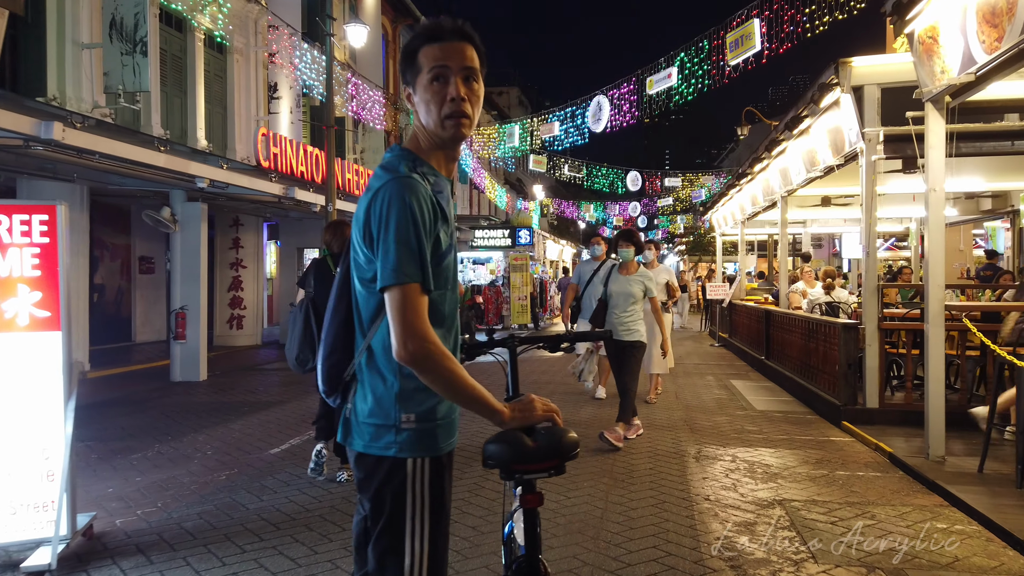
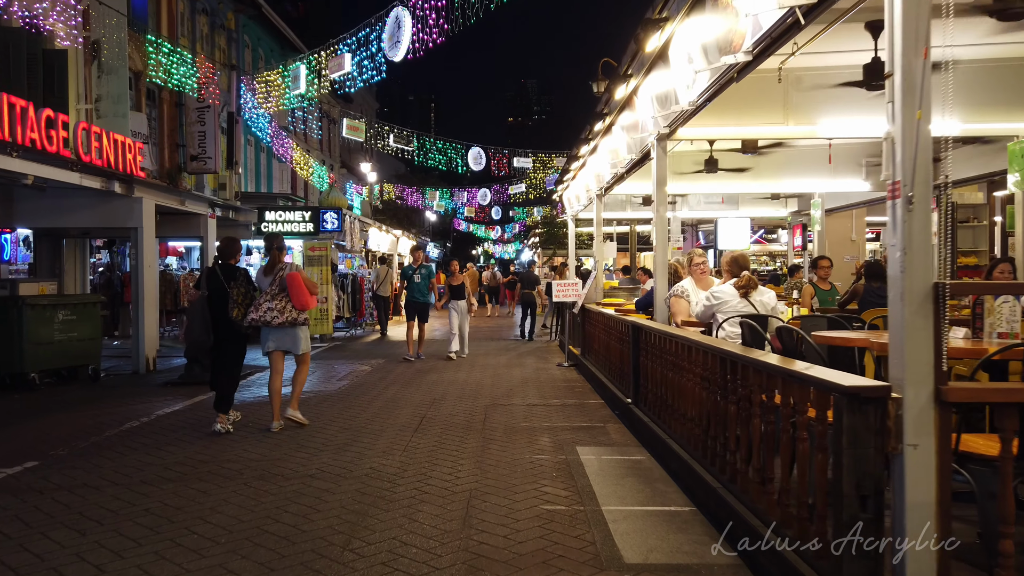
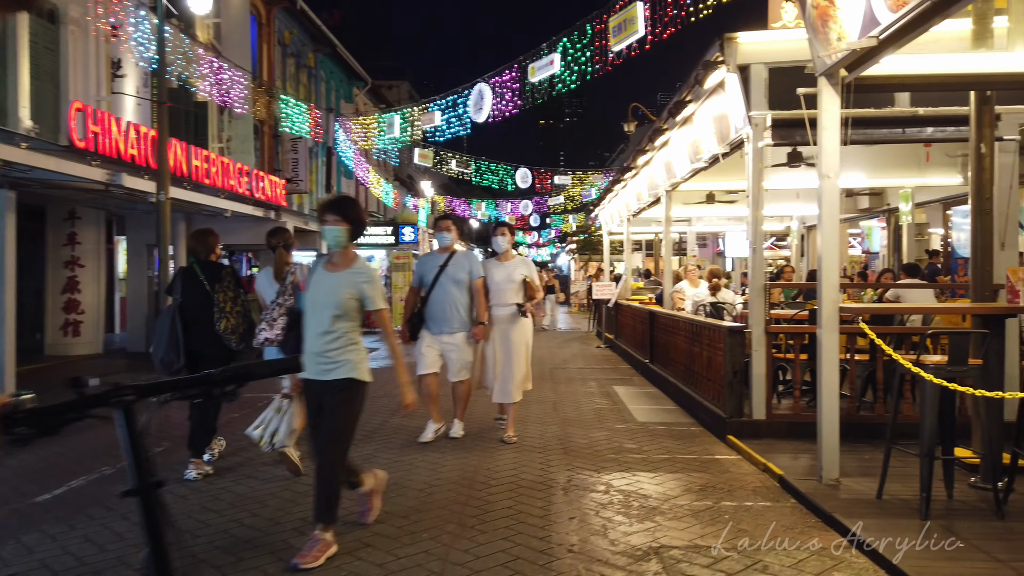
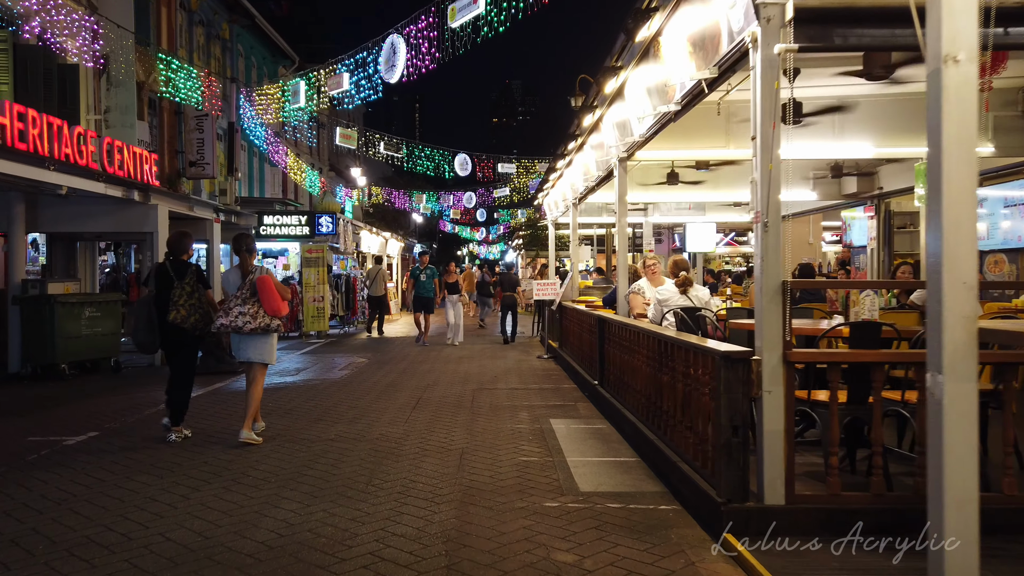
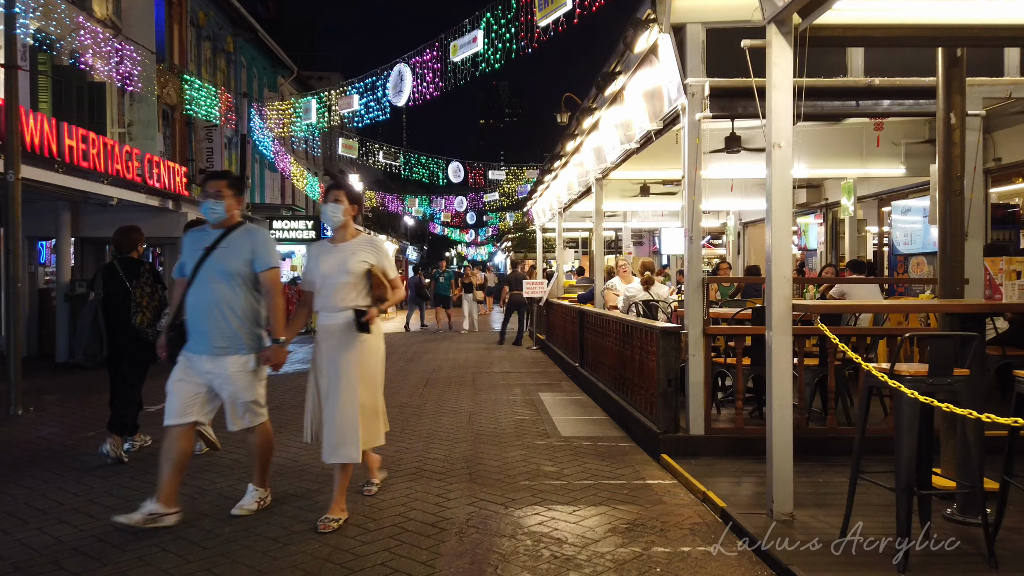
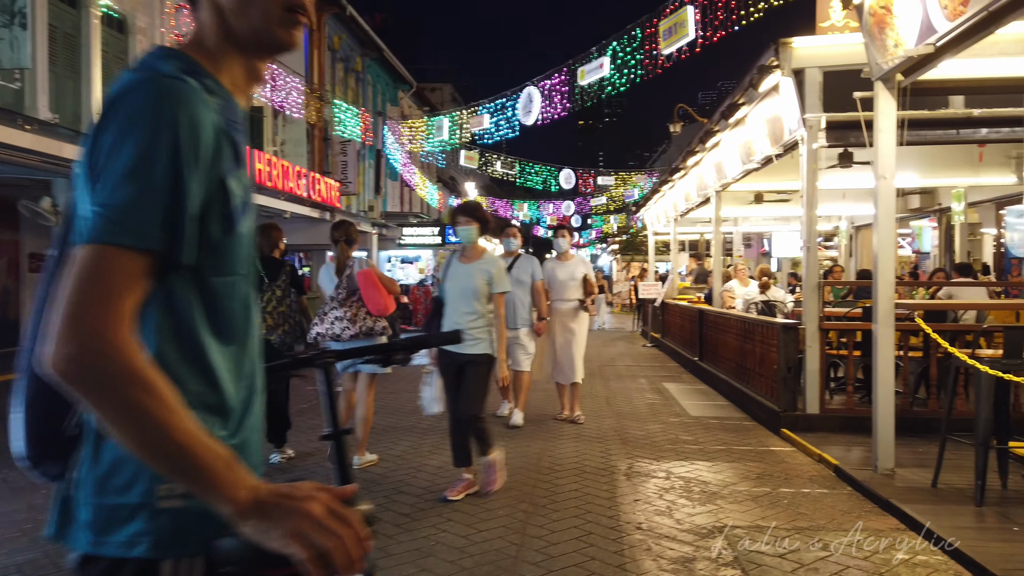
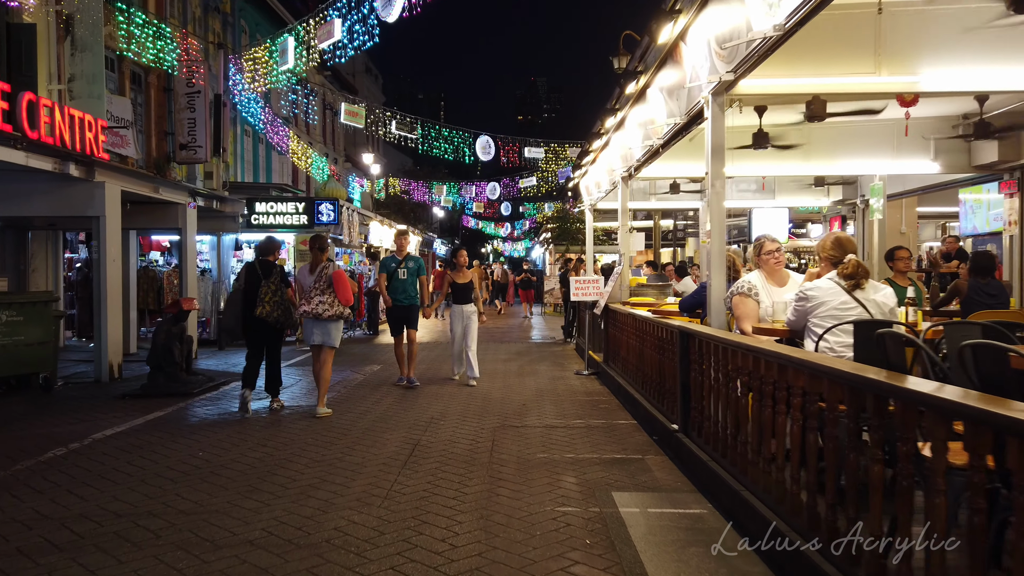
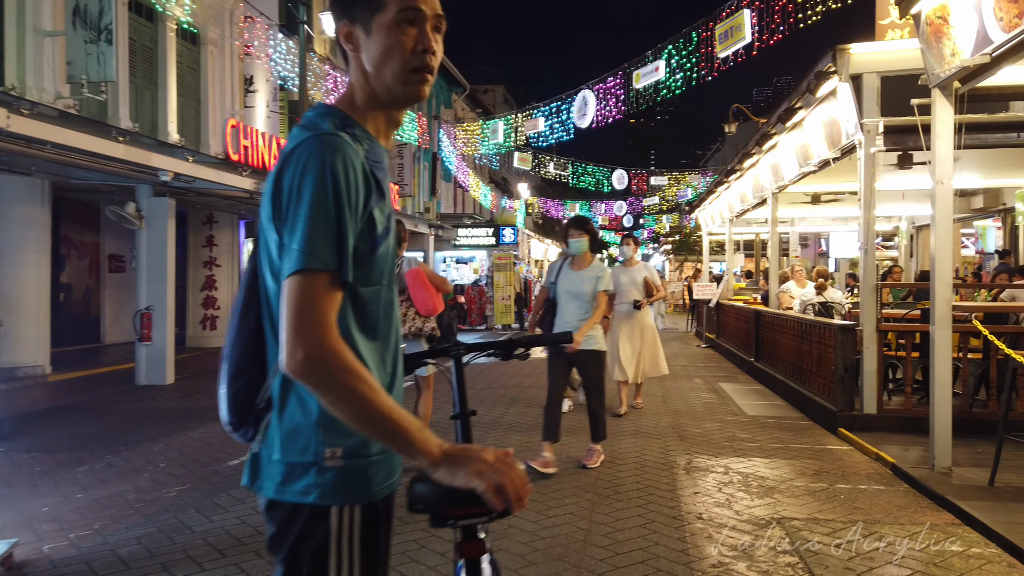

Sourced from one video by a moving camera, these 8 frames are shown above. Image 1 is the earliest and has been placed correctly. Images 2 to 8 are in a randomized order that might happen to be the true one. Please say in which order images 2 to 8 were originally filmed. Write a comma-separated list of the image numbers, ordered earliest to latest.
8, 6, 3, 5, 4, 2, 7
